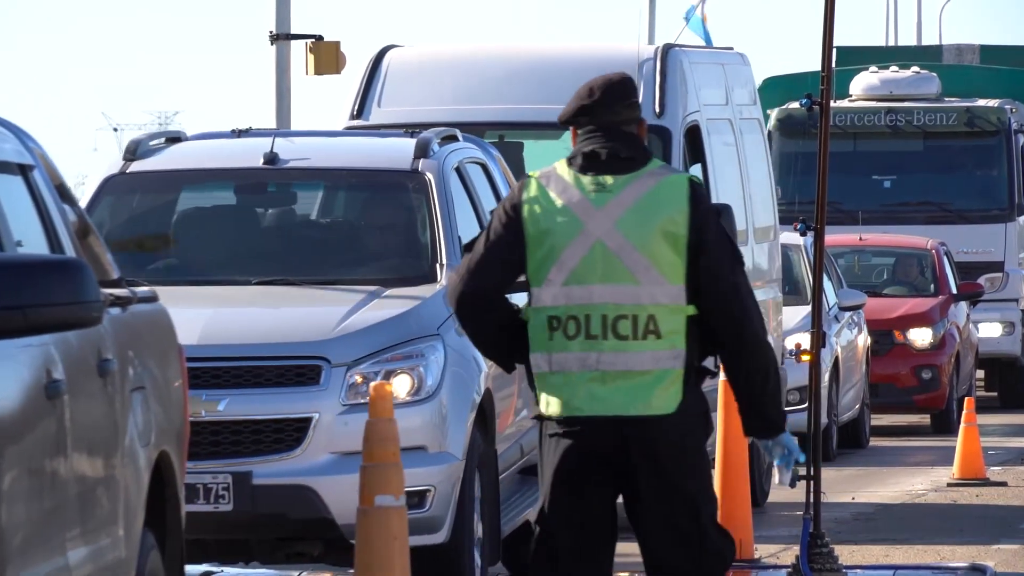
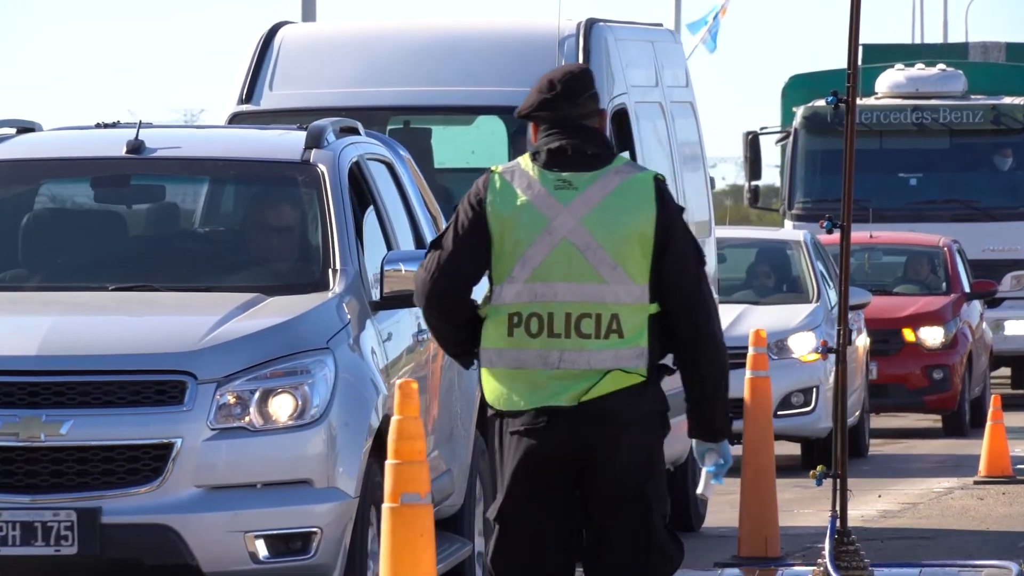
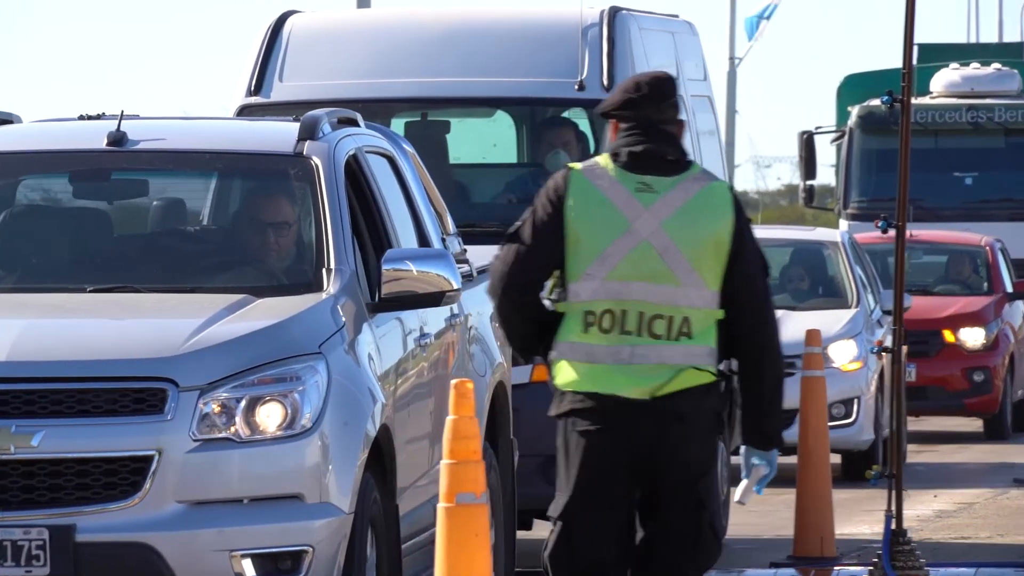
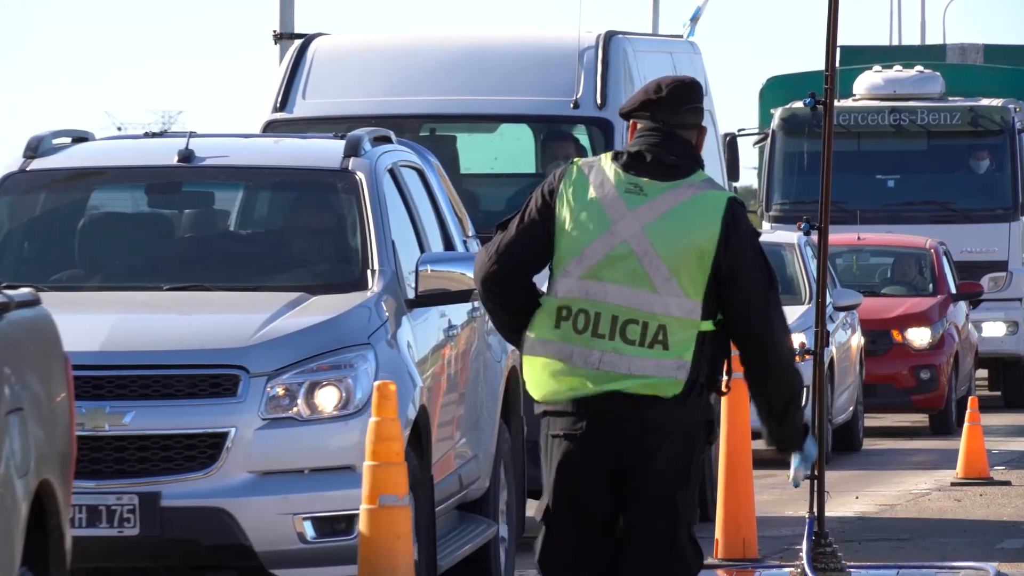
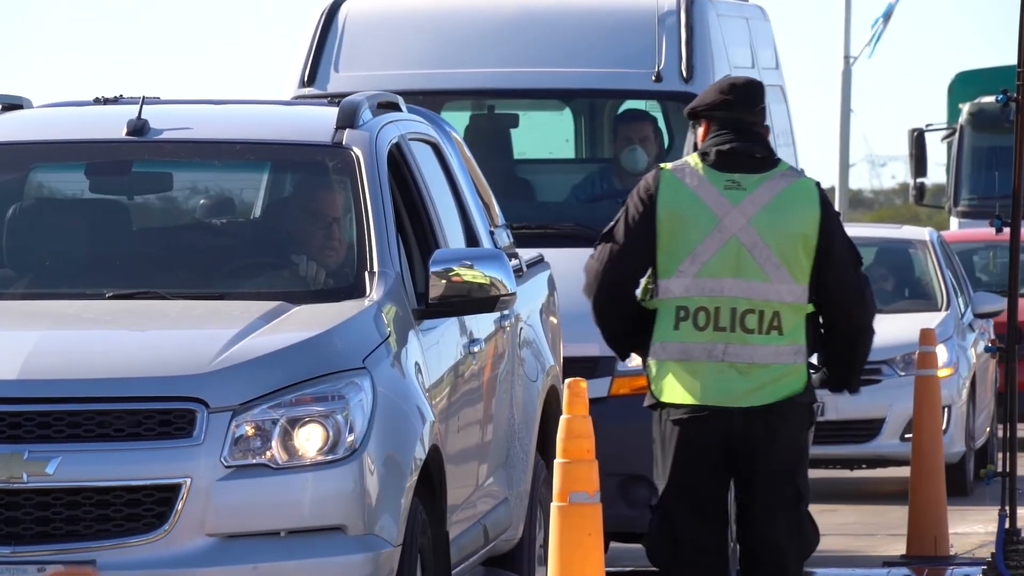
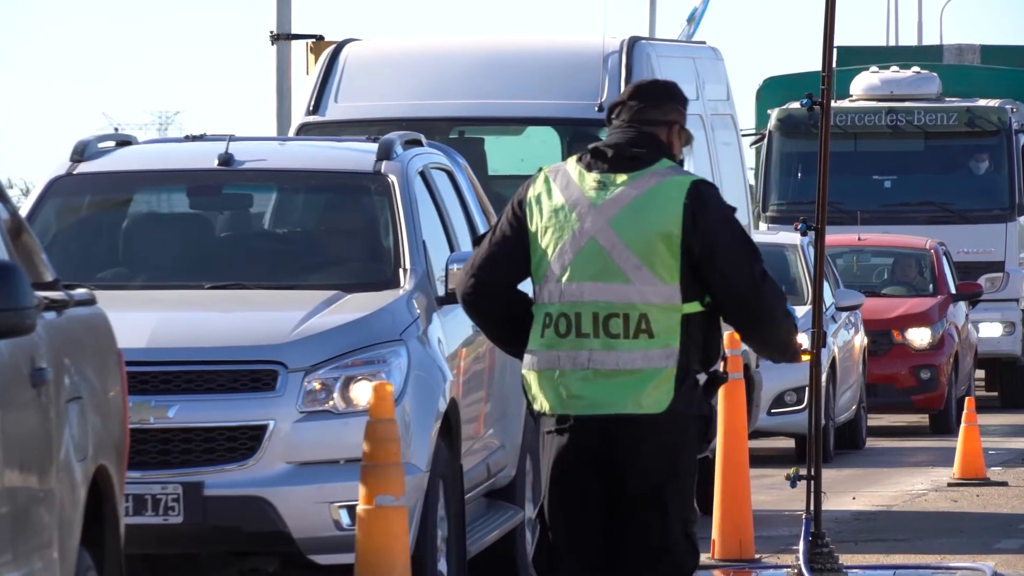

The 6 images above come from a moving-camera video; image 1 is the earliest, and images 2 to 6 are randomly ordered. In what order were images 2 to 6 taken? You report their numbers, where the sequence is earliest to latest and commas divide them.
6, 4, 2, 3, 5
